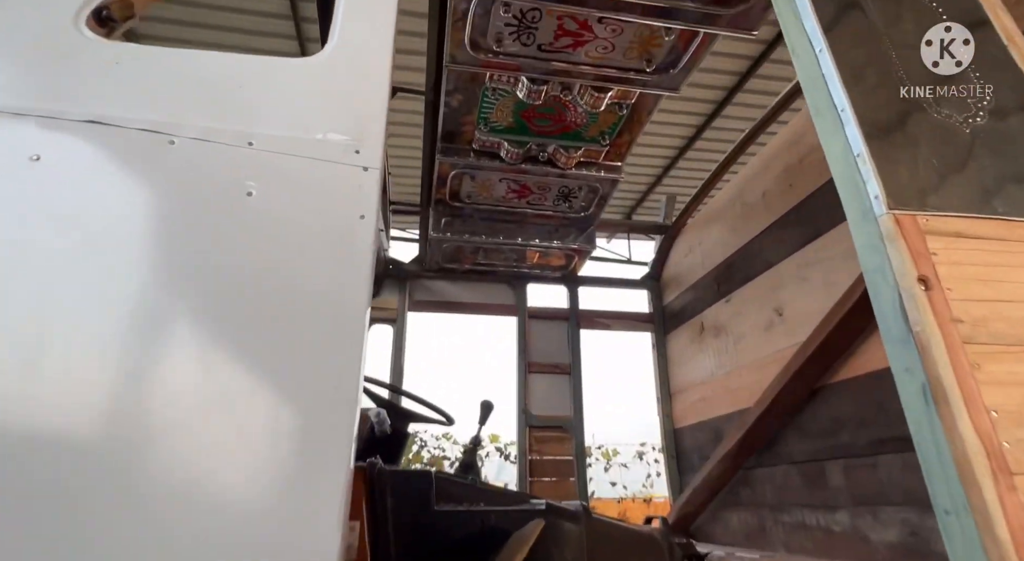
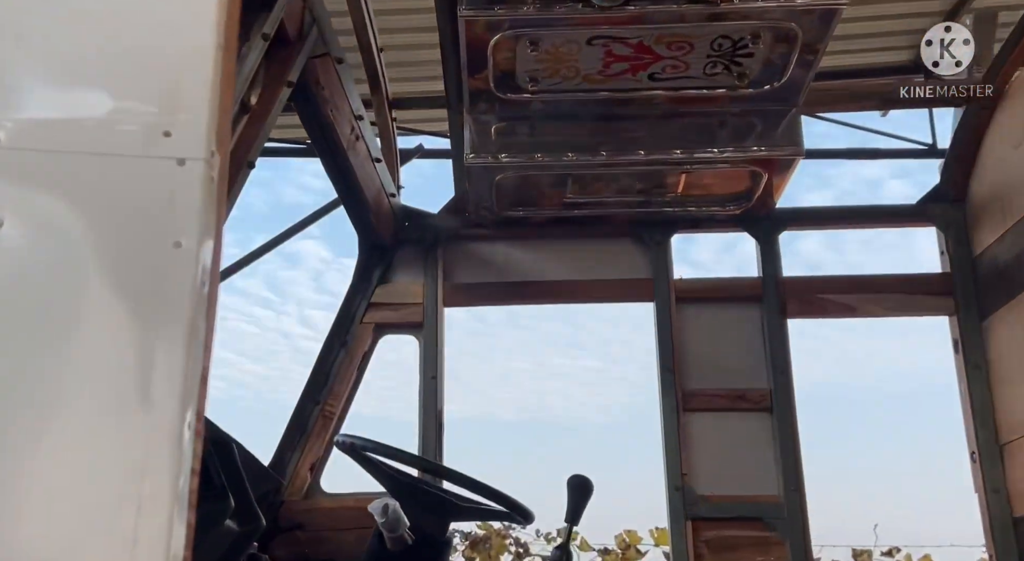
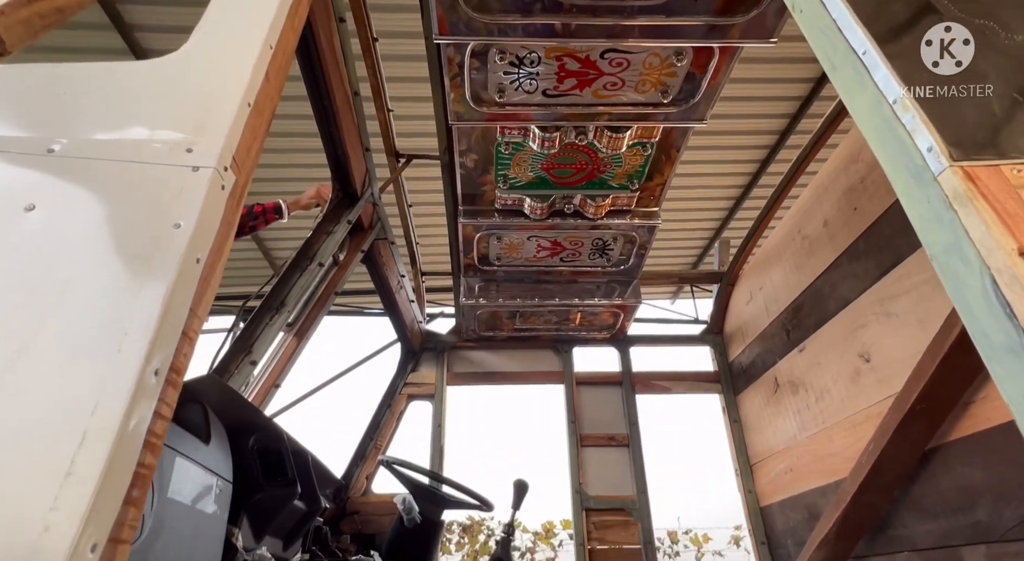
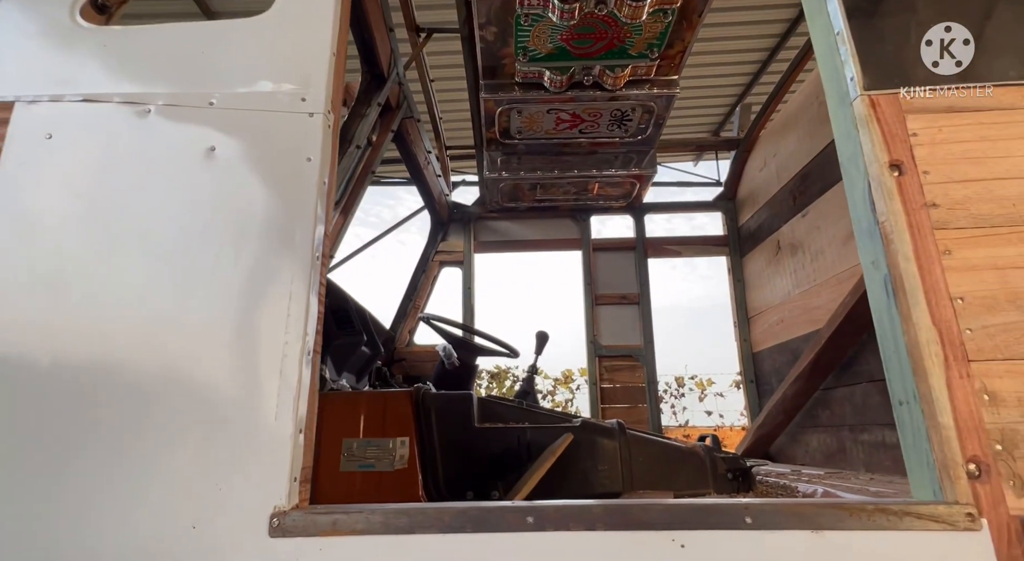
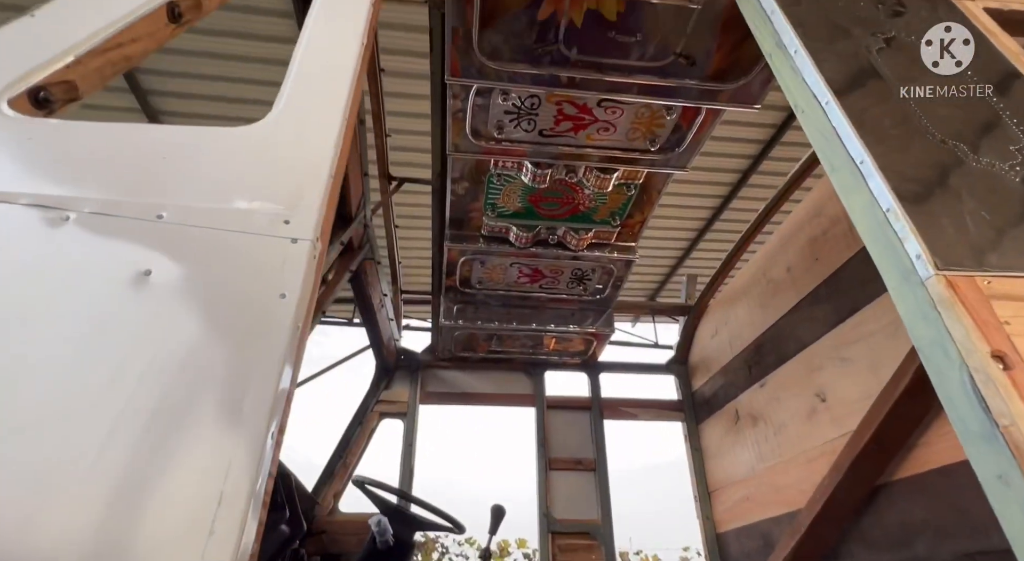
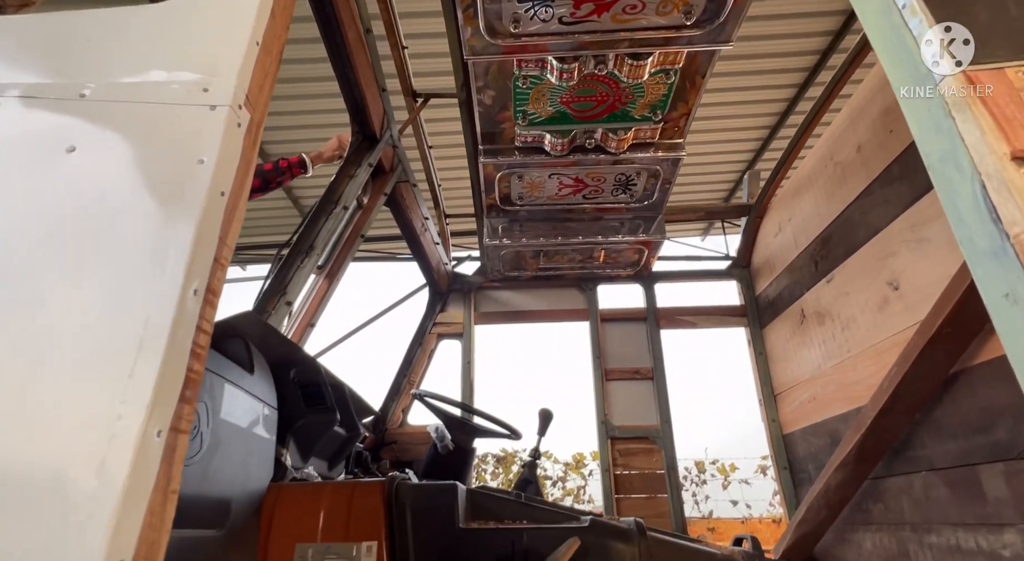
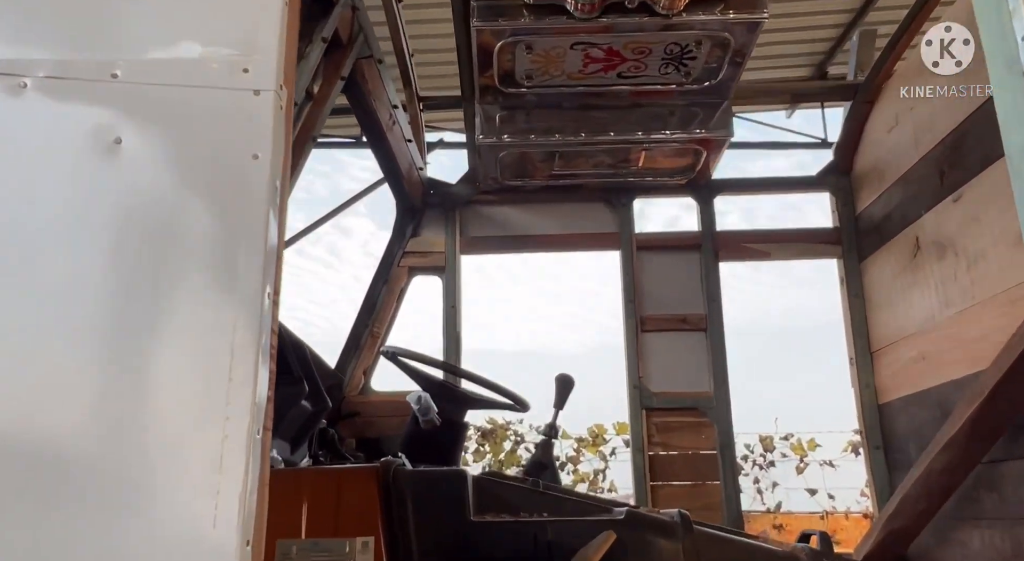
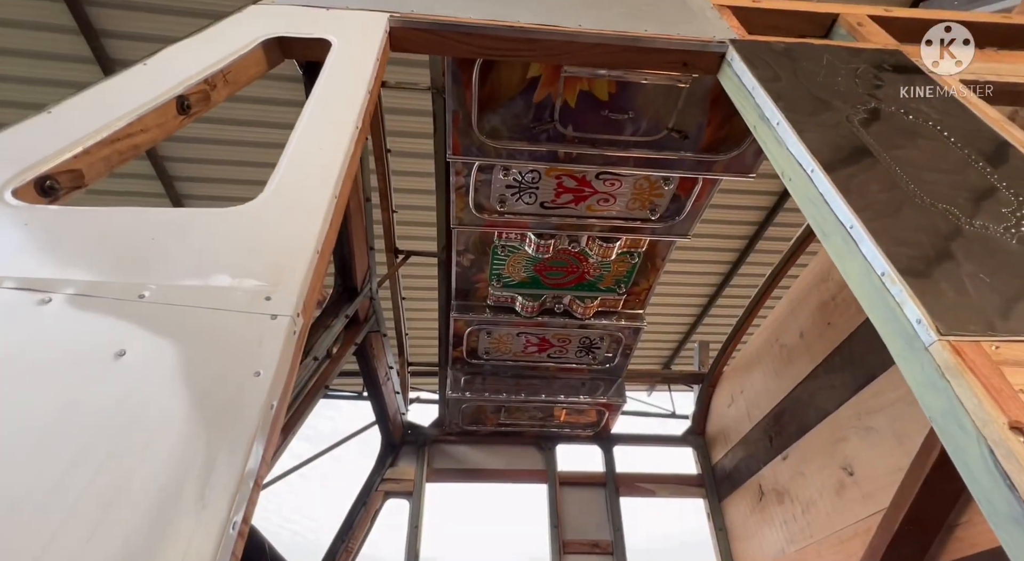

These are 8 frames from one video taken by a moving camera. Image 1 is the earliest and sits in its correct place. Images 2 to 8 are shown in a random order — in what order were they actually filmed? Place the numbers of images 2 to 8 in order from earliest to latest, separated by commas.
5, 8, 3, 6, 4, 7, 2
